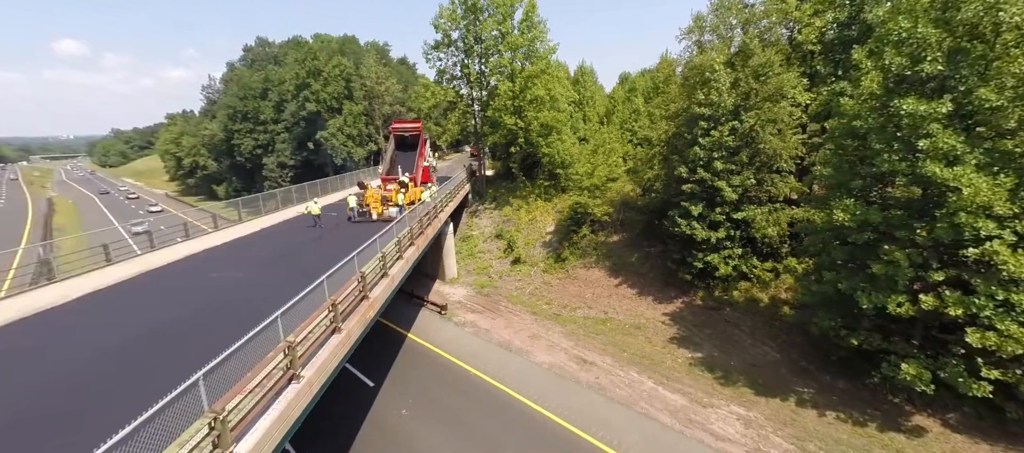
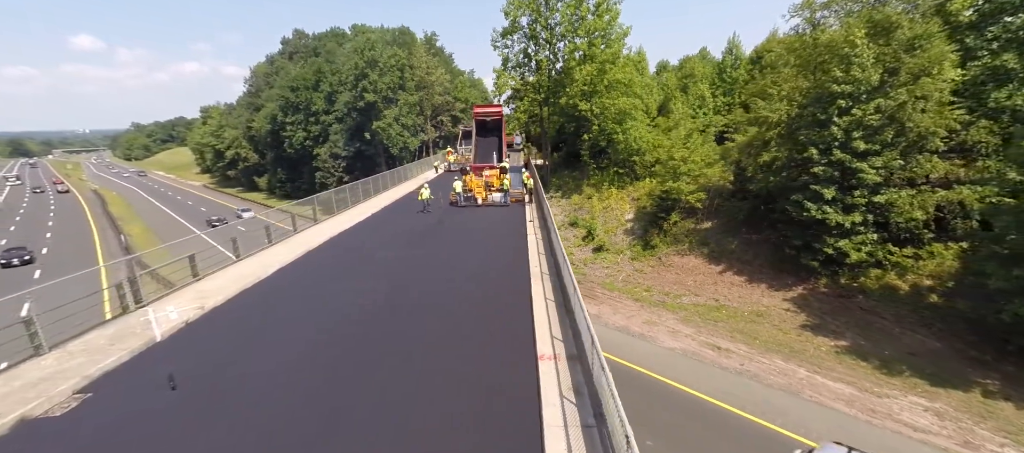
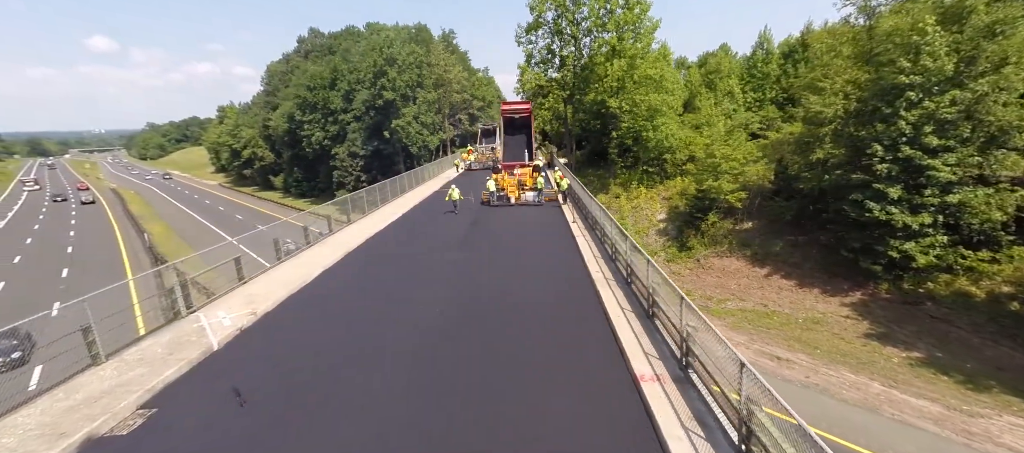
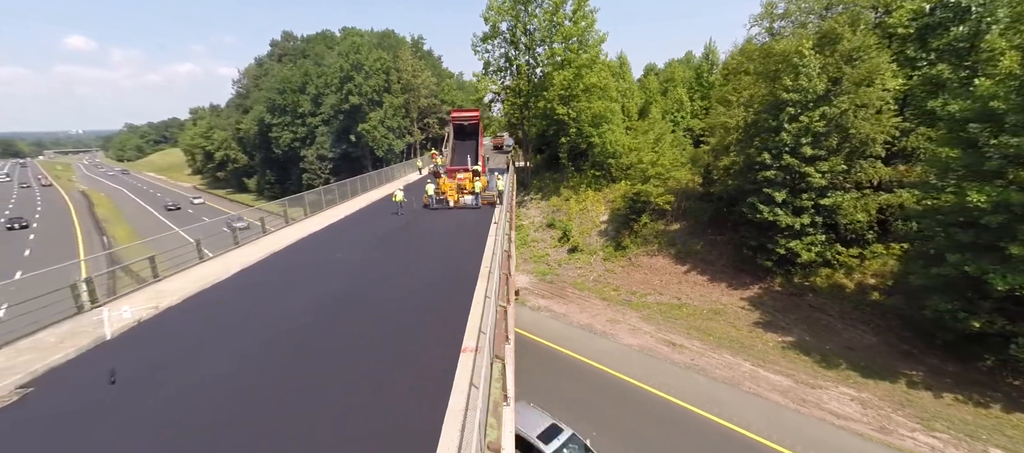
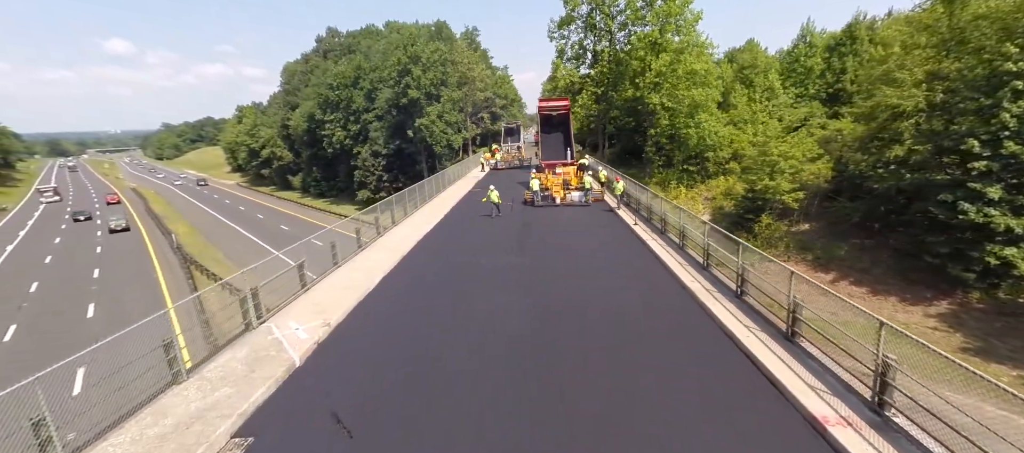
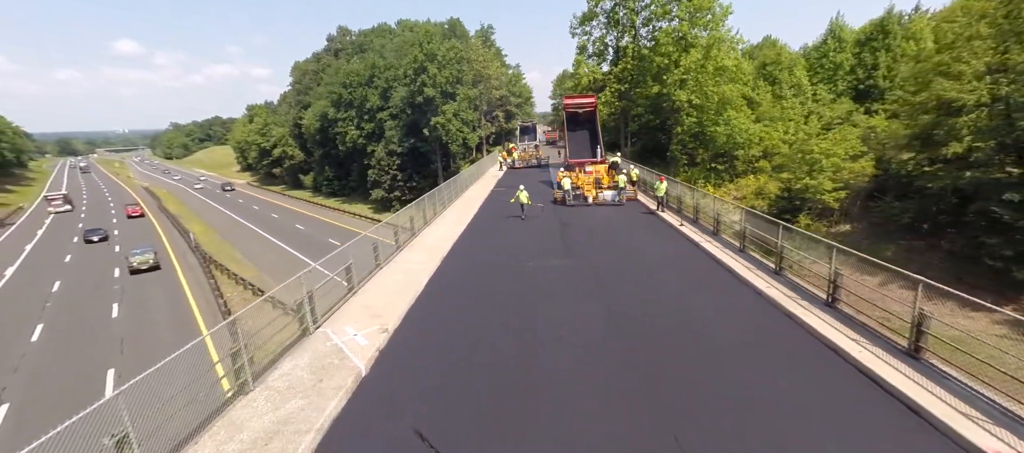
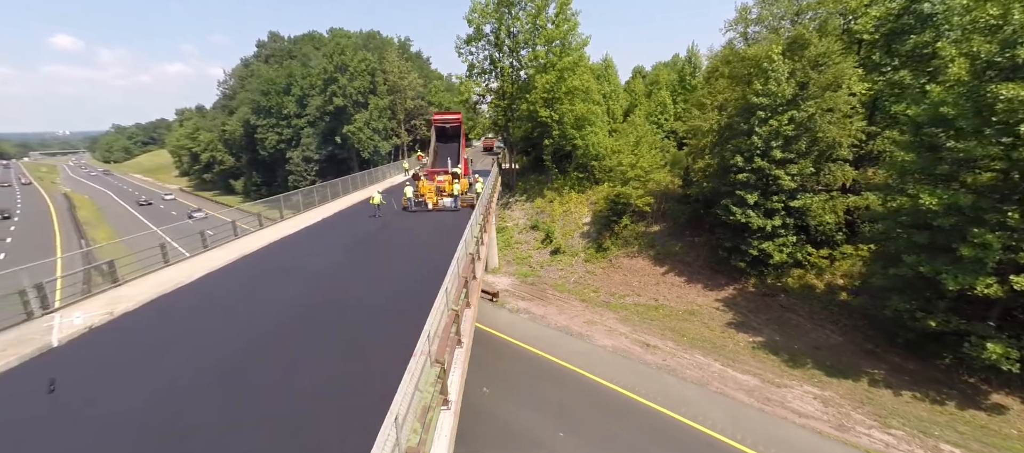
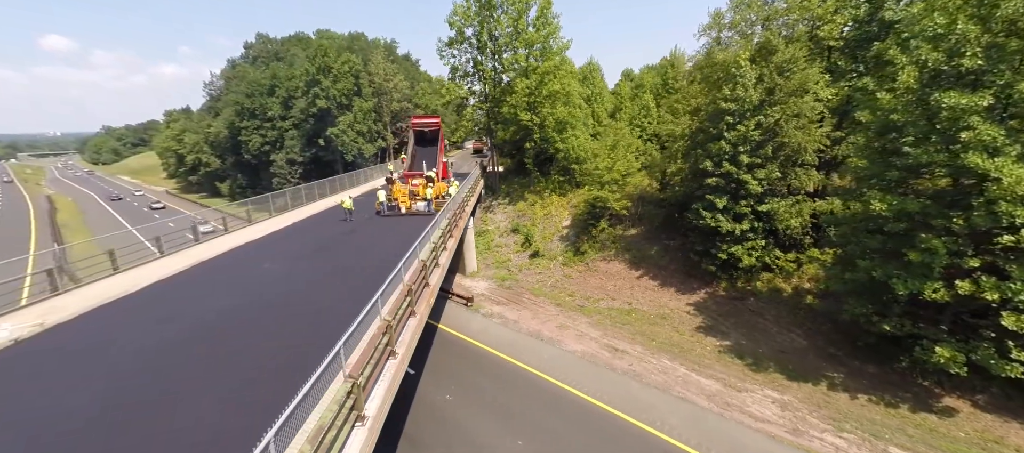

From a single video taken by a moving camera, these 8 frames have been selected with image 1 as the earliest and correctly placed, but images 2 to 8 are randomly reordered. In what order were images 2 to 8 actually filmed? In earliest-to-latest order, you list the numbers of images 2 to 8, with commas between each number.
8, 7, 4, 2, 3, 5, 6
